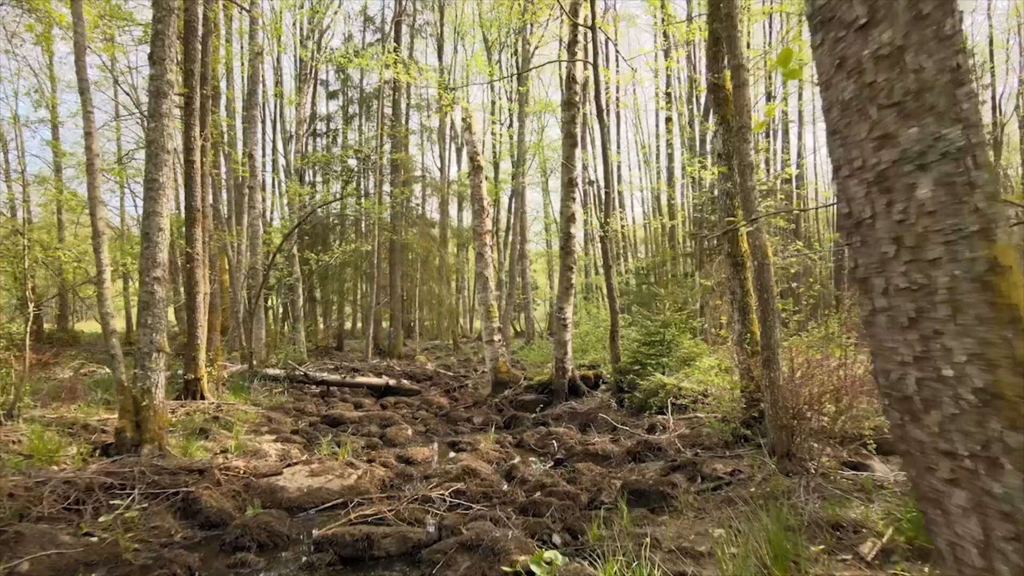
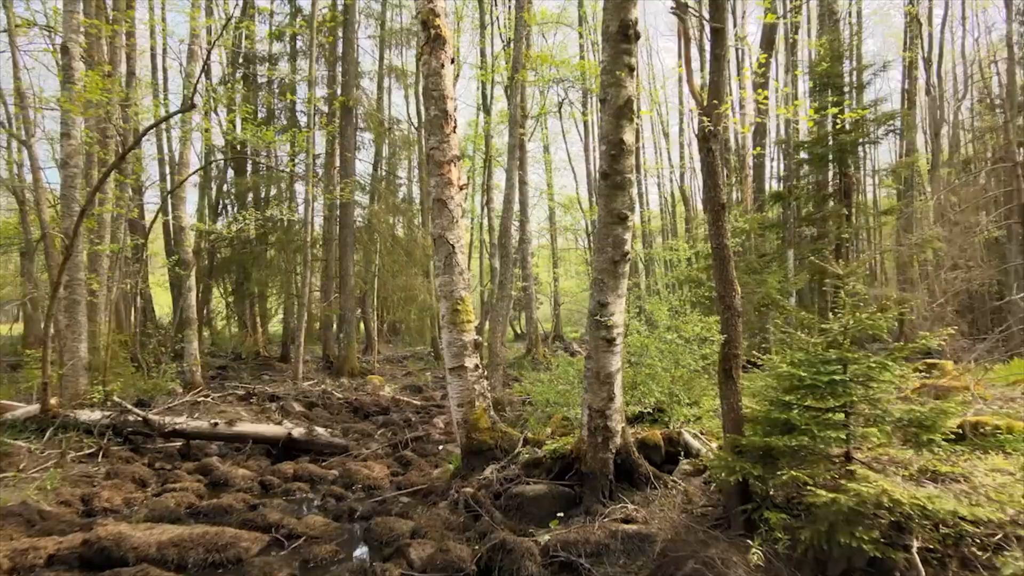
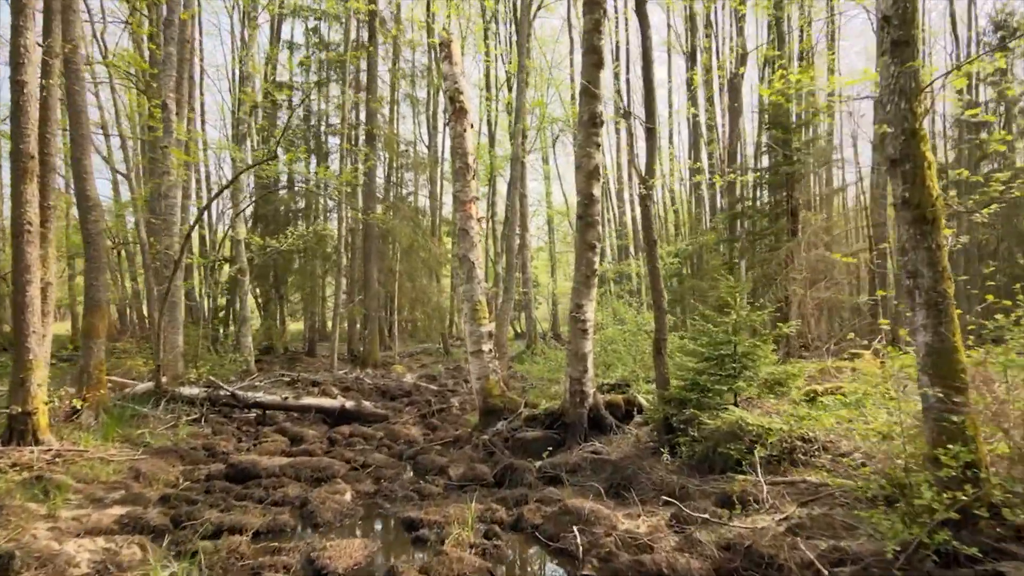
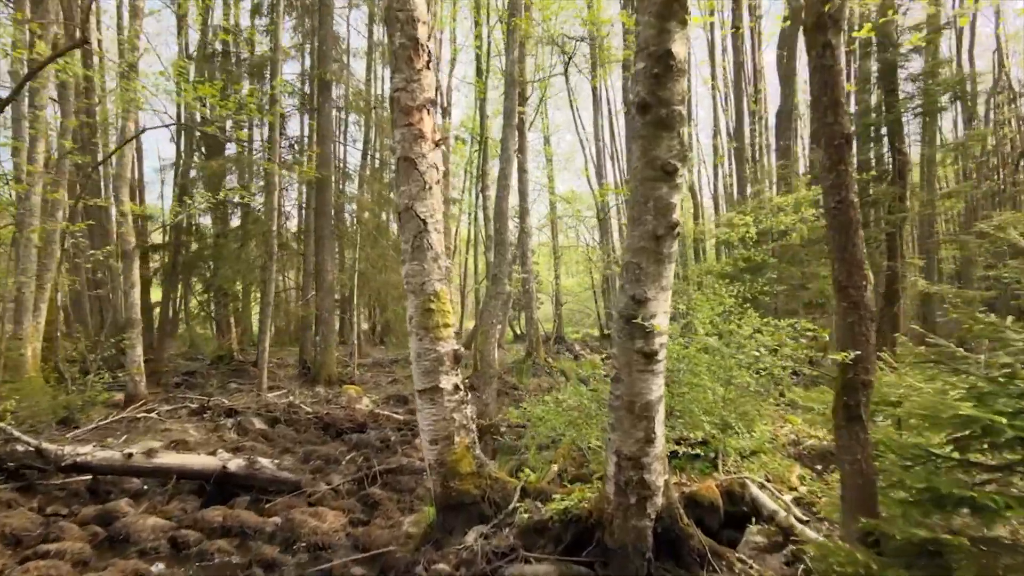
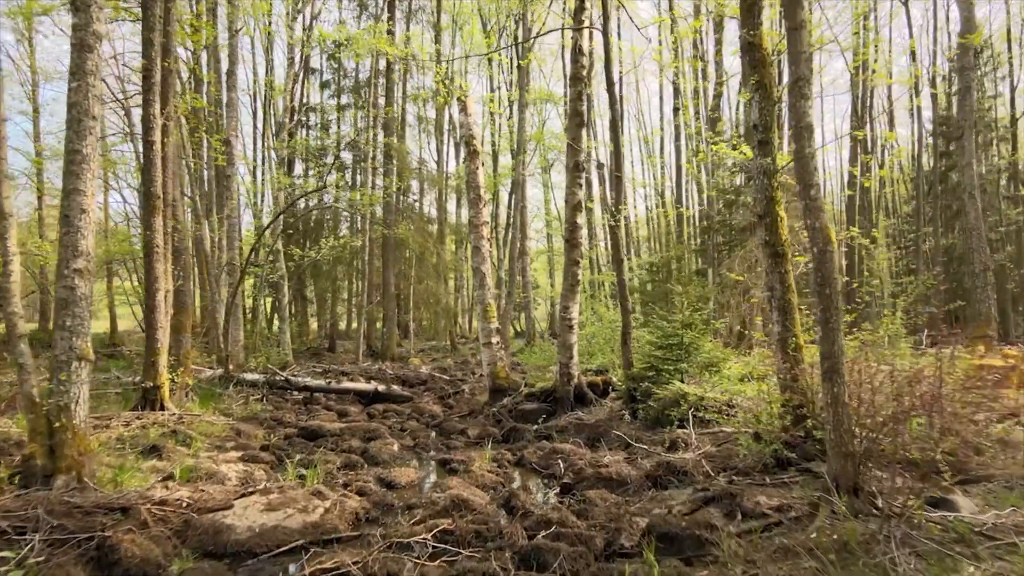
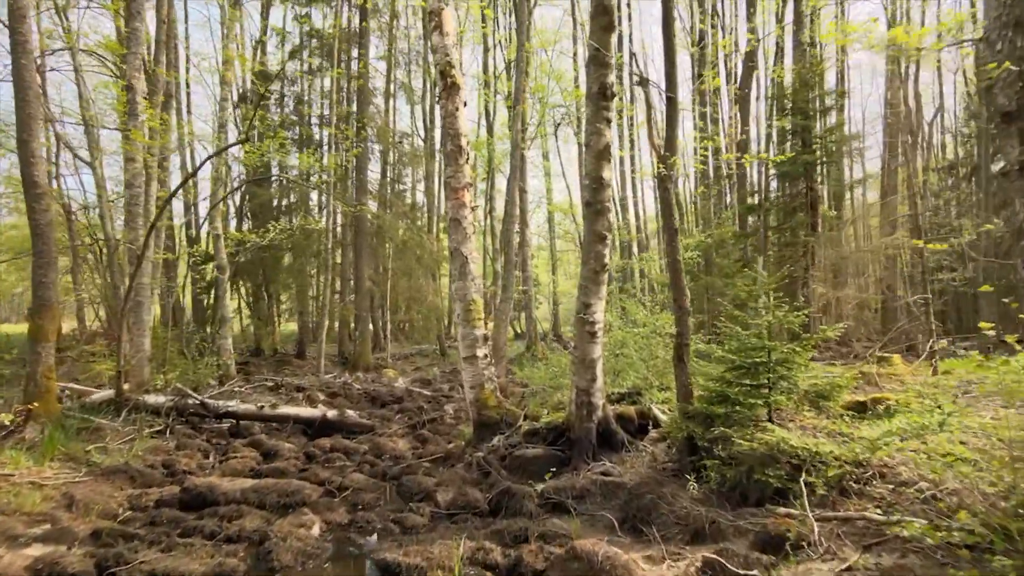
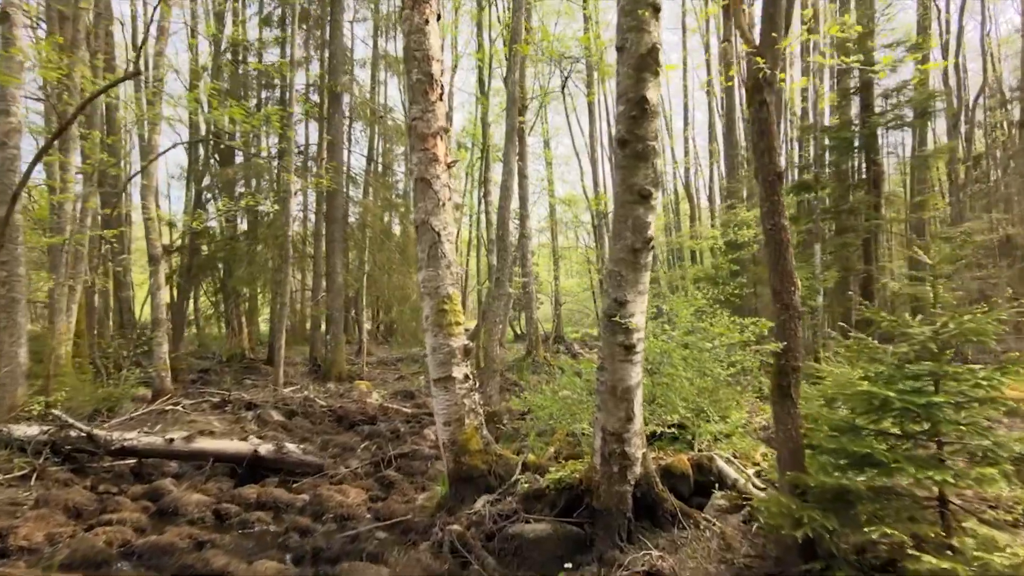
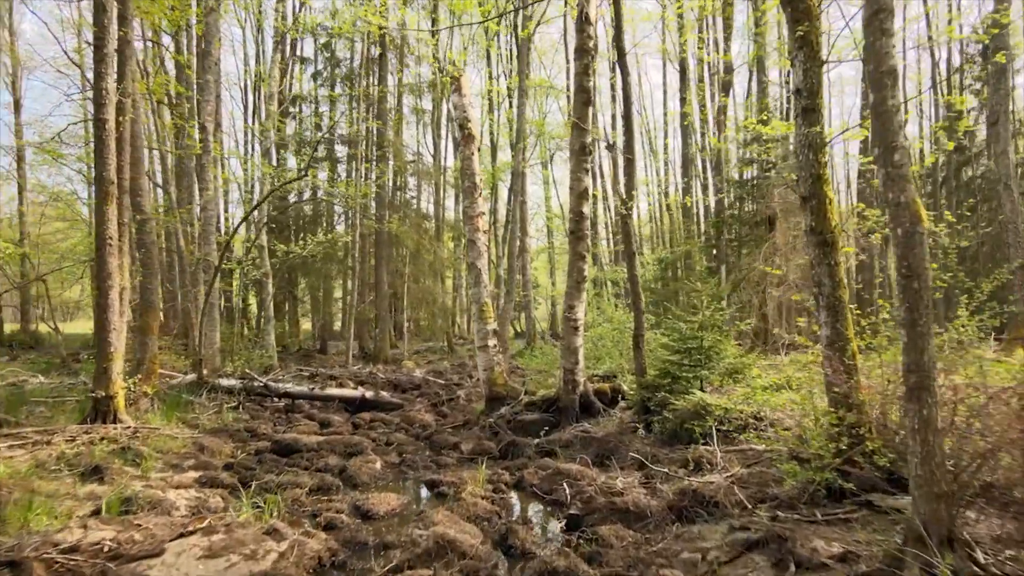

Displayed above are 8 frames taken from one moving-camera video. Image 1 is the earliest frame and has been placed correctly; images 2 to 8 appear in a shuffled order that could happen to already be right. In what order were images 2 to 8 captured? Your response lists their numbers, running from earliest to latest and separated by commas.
5, 8, 3, 6, 2, 7, 4
